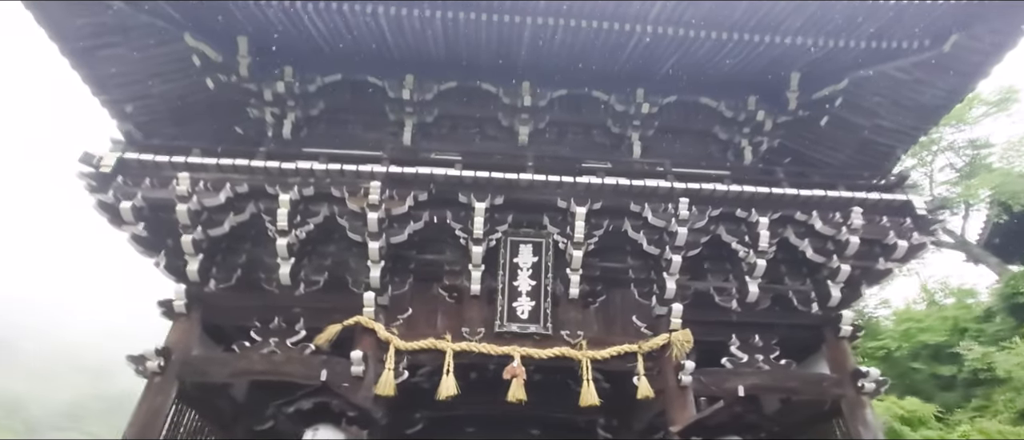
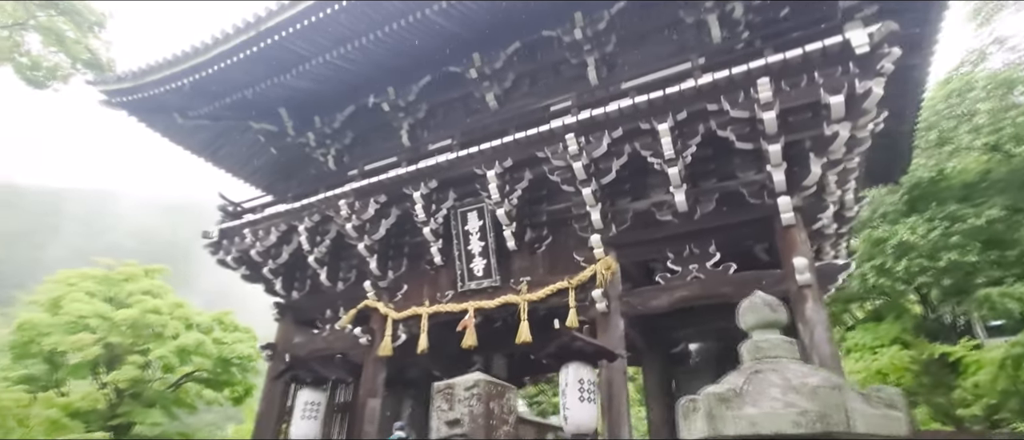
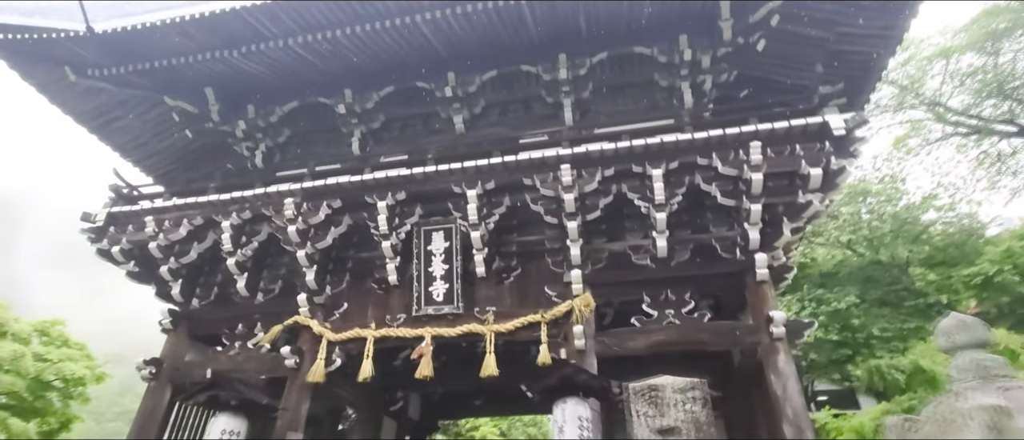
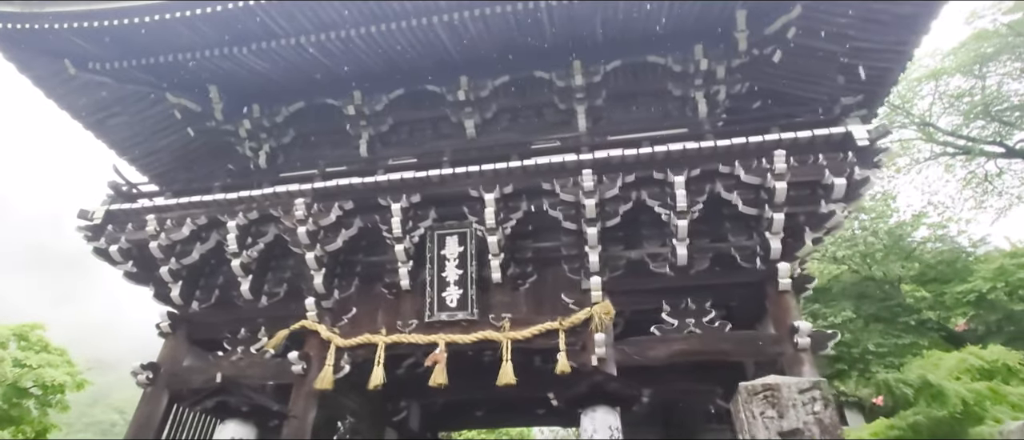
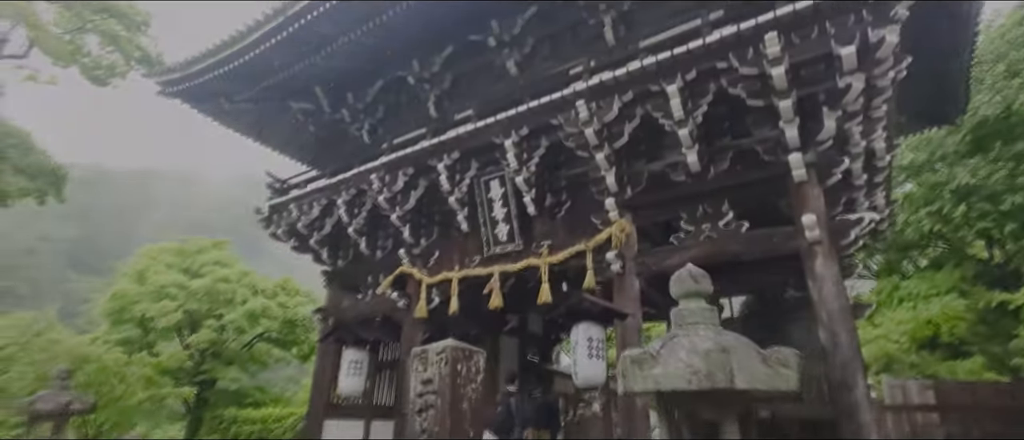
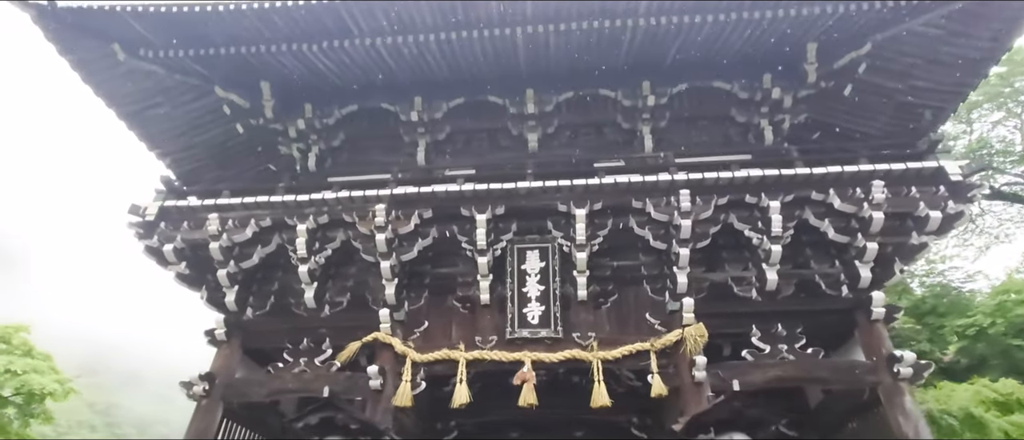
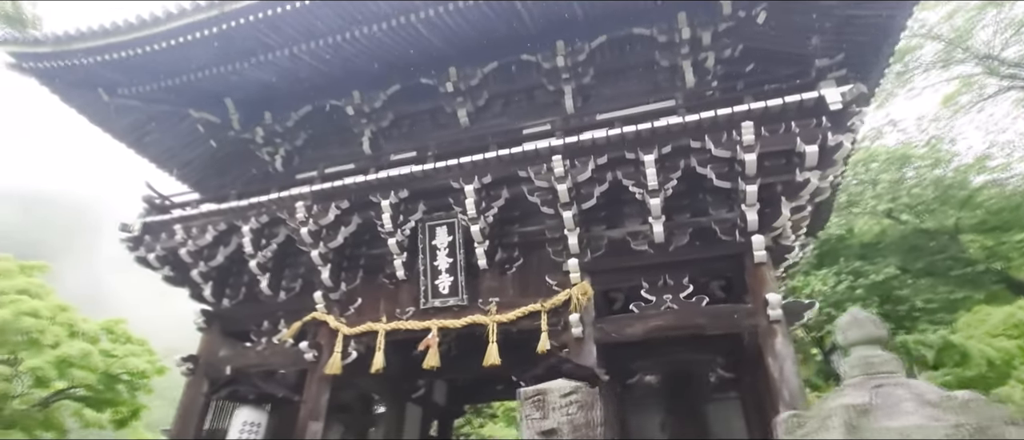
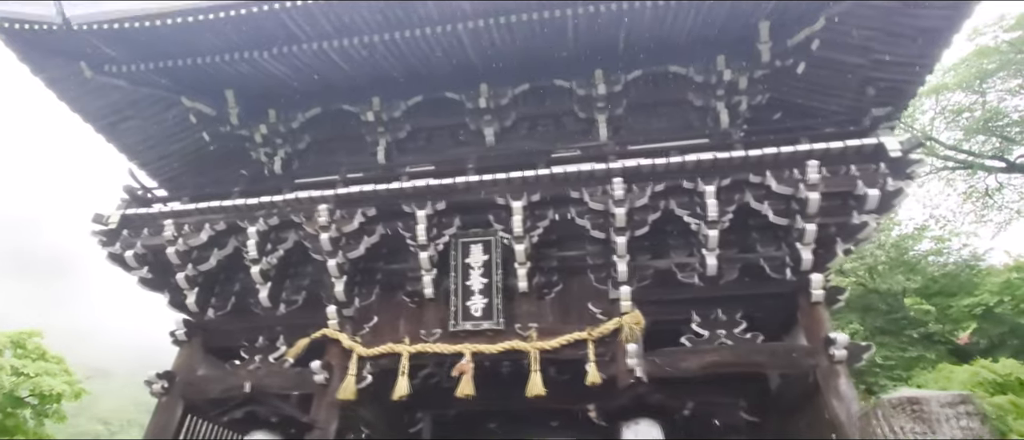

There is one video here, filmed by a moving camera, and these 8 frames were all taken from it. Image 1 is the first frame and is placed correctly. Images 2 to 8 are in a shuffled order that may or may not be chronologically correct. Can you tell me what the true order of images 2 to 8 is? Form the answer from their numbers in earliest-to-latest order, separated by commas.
6, 8, 4, 3, 7, 2, 5
